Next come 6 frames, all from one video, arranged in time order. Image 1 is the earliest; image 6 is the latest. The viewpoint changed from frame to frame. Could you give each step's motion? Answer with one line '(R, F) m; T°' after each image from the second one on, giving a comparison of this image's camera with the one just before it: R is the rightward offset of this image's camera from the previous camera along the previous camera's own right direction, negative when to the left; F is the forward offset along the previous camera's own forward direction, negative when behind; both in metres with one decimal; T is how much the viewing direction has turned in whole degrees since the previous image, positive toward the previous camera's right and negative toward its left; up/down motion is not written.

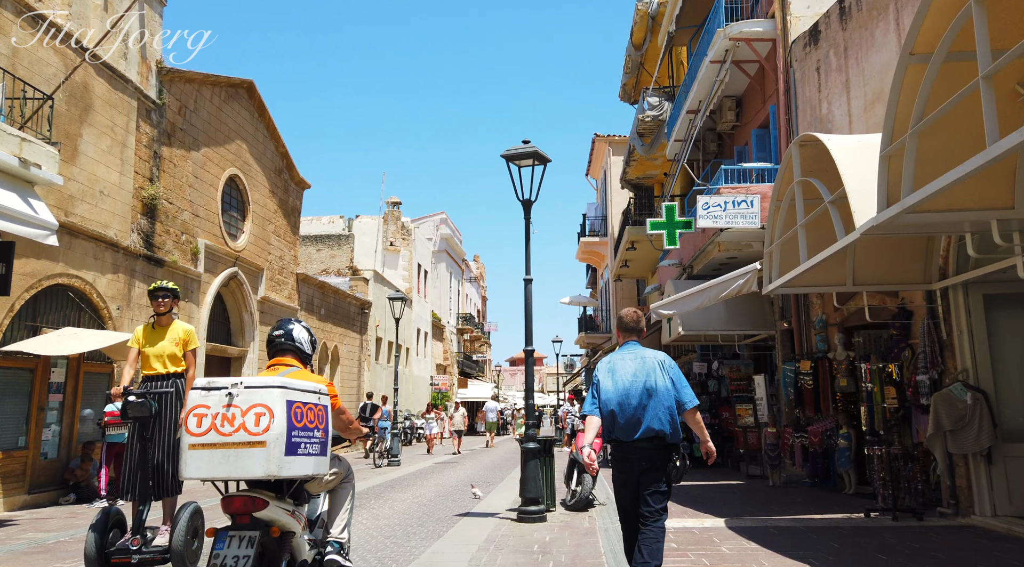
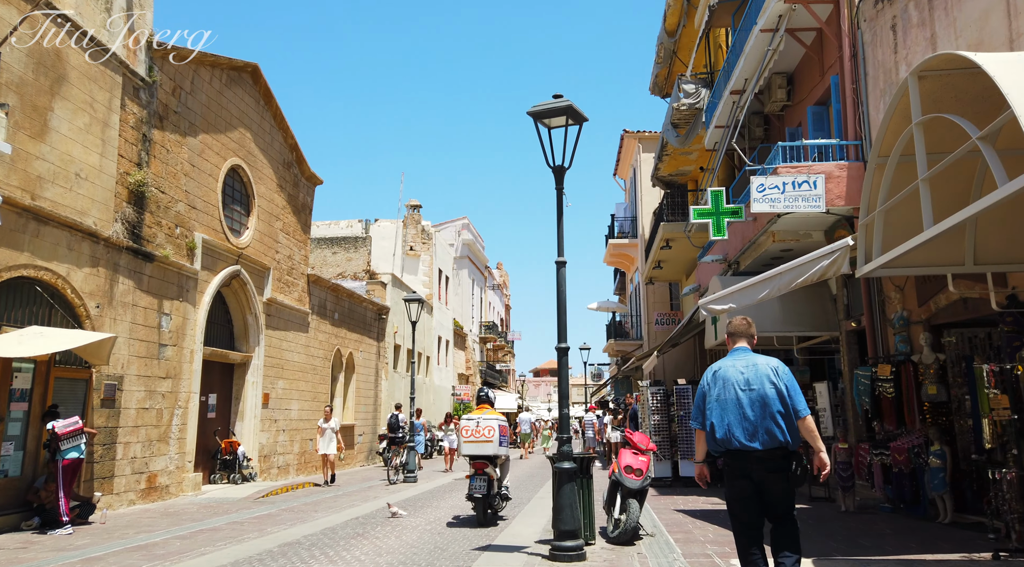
(-0.1, +1.5) m; -2°
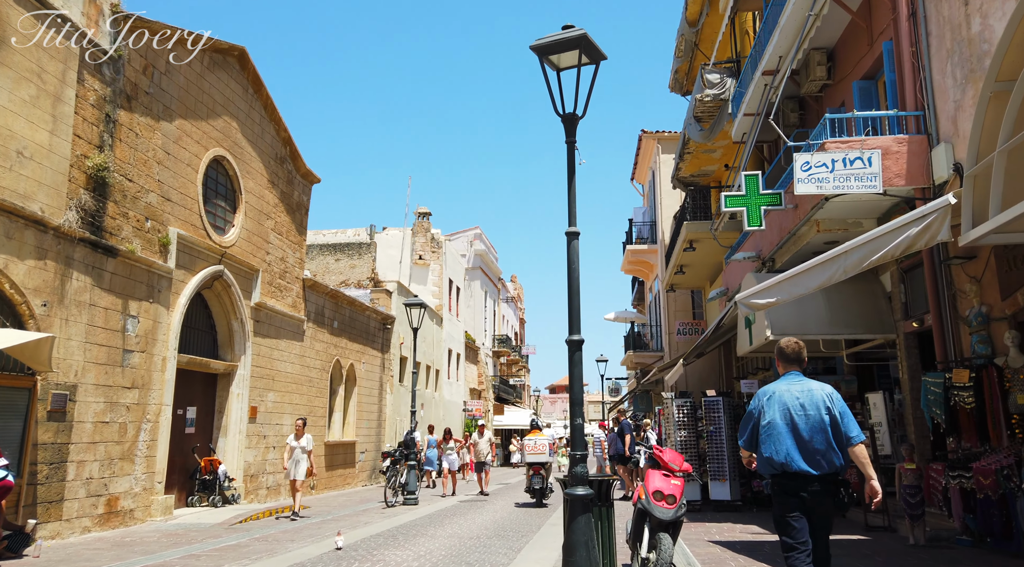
(+0.1, +1.5) m; -1°
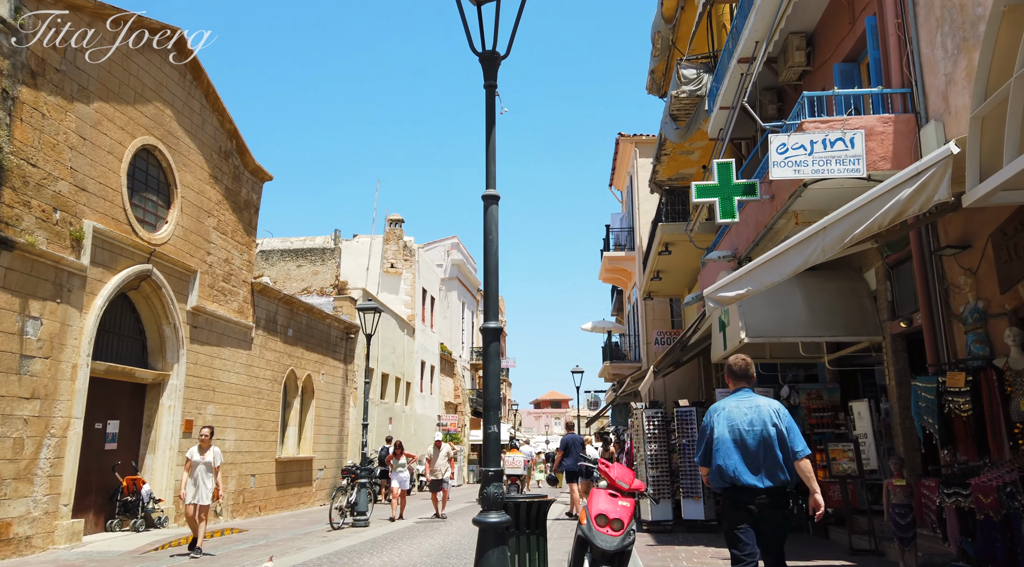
(+0.5, +1.1) m; +1°
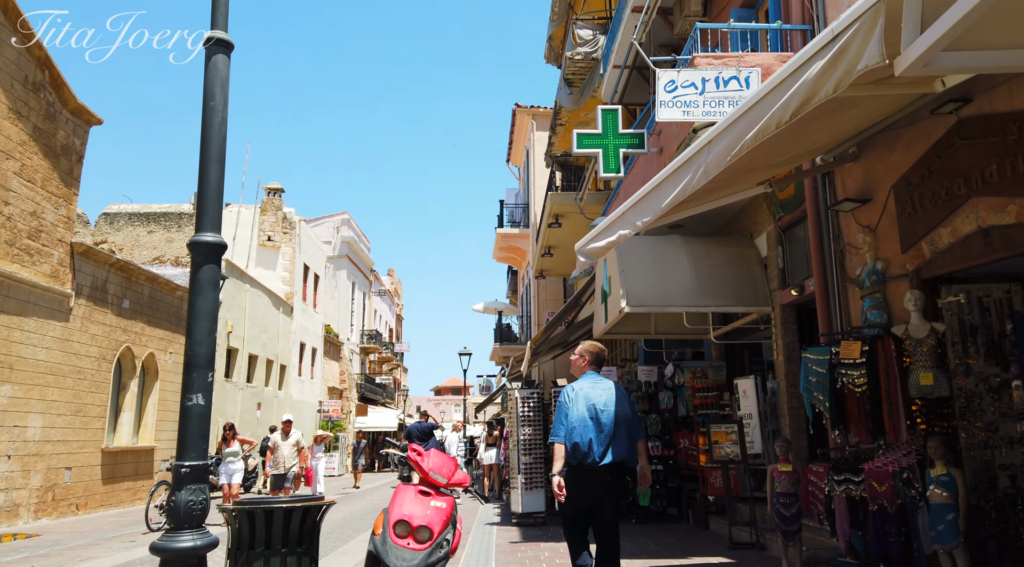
(+0.7, +1.4) m; +7°
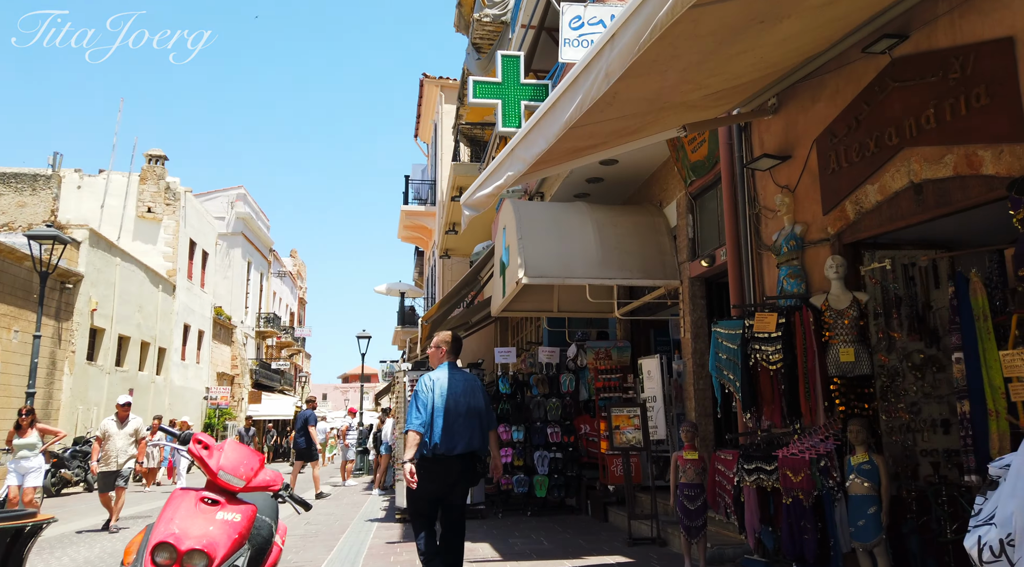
(+0.3, +1.1) m; +7°
